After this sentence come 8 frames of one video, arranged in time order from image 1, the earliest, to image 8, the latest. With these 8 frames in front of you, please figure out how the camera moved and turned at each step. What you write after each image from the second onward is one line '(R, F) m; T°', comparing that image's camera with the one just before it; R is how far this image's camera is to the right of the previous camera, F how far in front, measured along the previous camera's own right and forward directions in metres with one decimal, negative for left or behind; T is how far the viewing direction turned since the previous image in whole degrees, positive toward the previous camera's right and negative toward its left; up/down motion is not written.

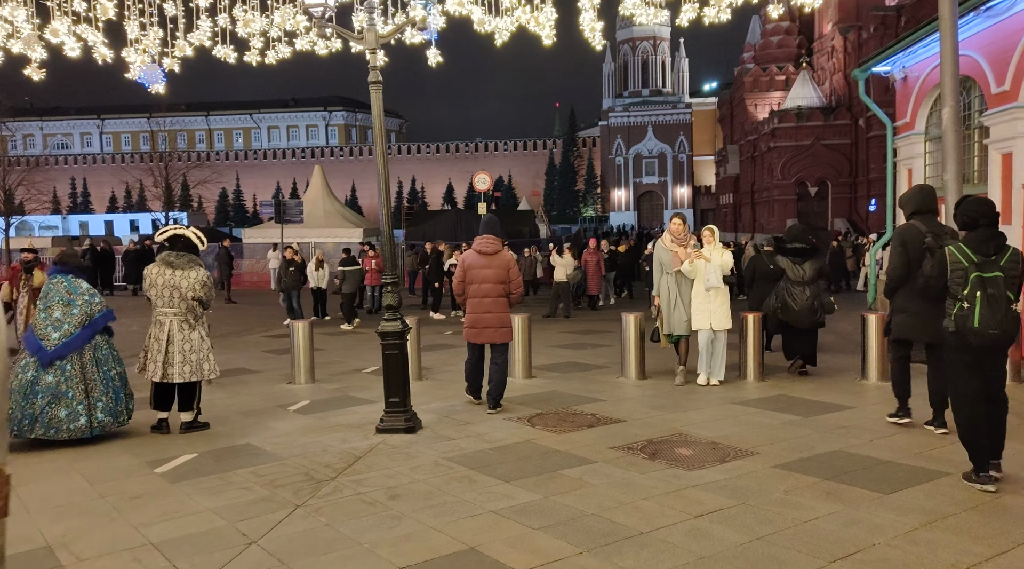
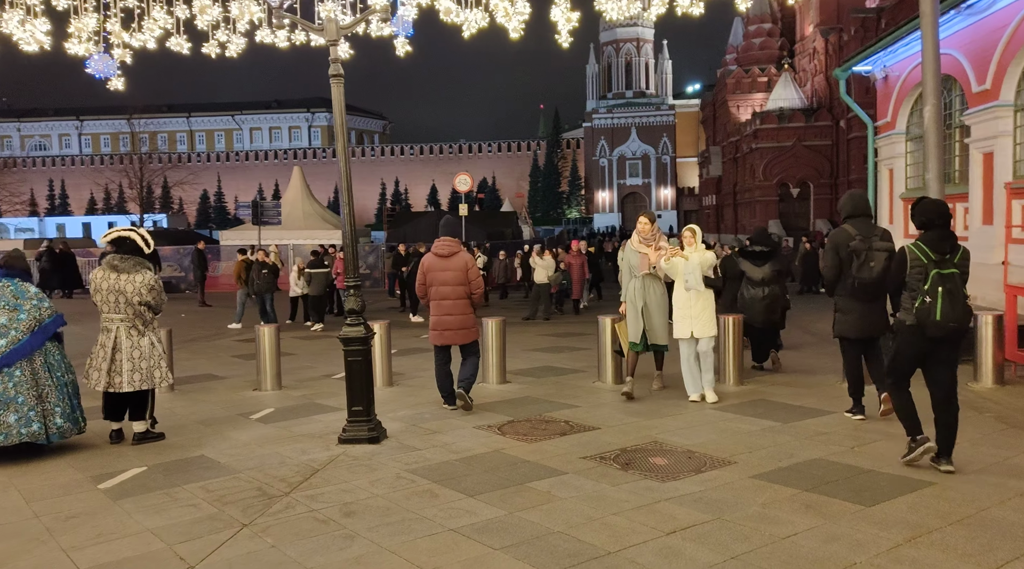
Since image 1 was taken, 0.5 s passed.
(+0.1, +0.3) m; +1°
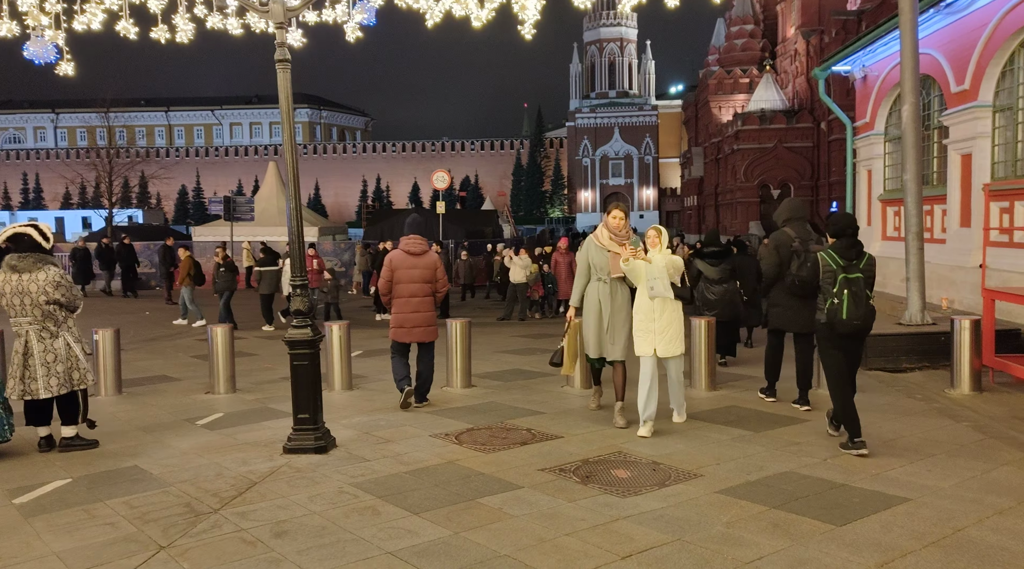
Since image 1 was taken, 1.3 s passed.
(+0.2, +0.4) m; +1°
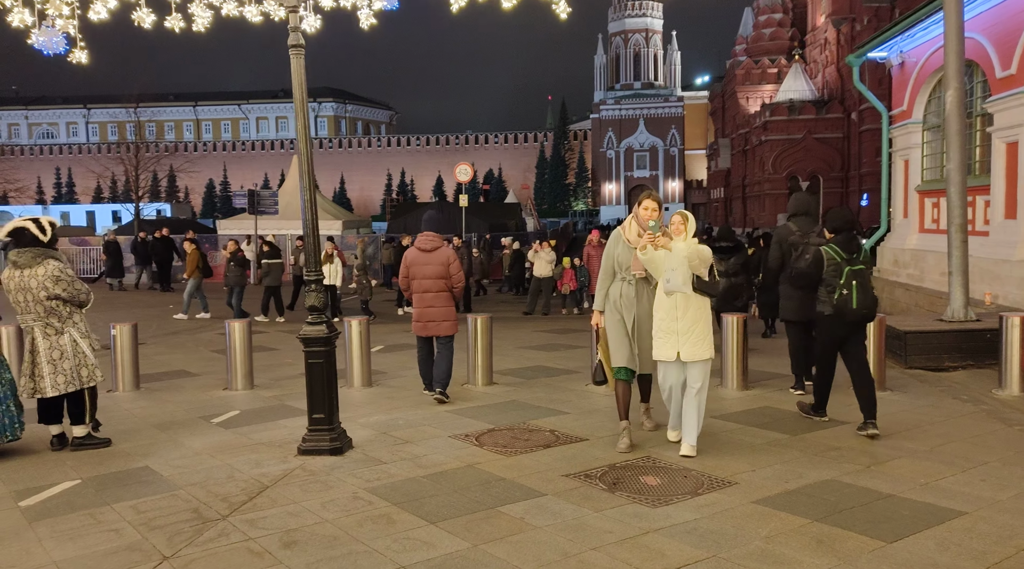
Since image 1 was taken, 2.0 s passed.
(0.0, +0.4) m; -2°
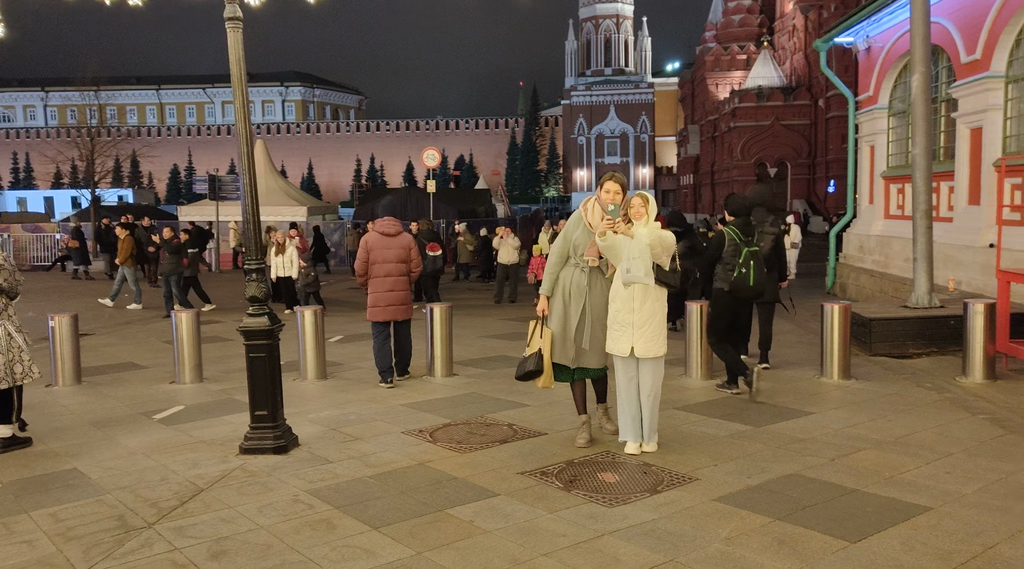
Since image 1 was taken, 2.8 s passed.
(+0.1, +0.3) m; +2°
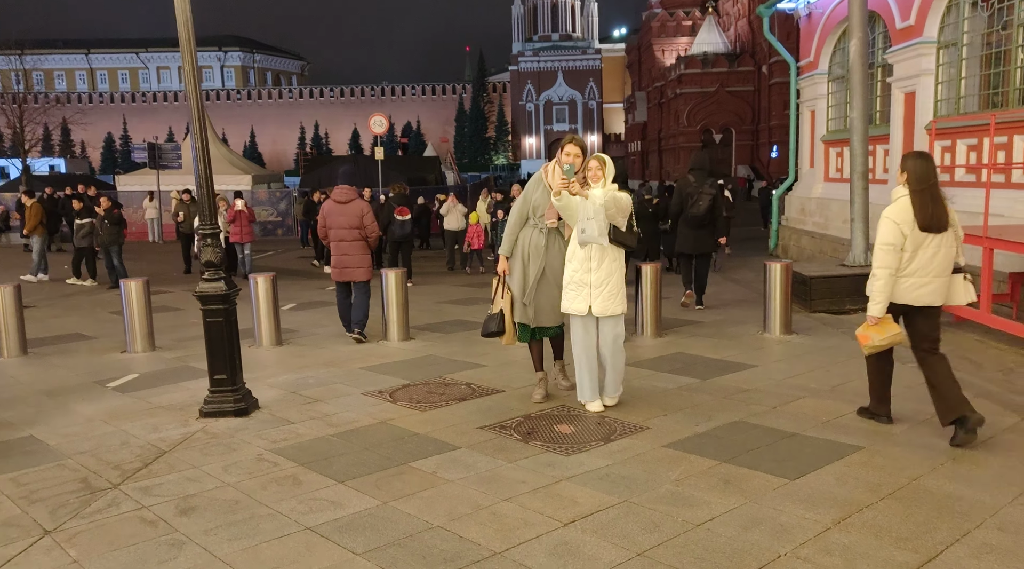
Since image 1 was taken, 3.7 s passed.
(0.0, -0.2) m; +3°
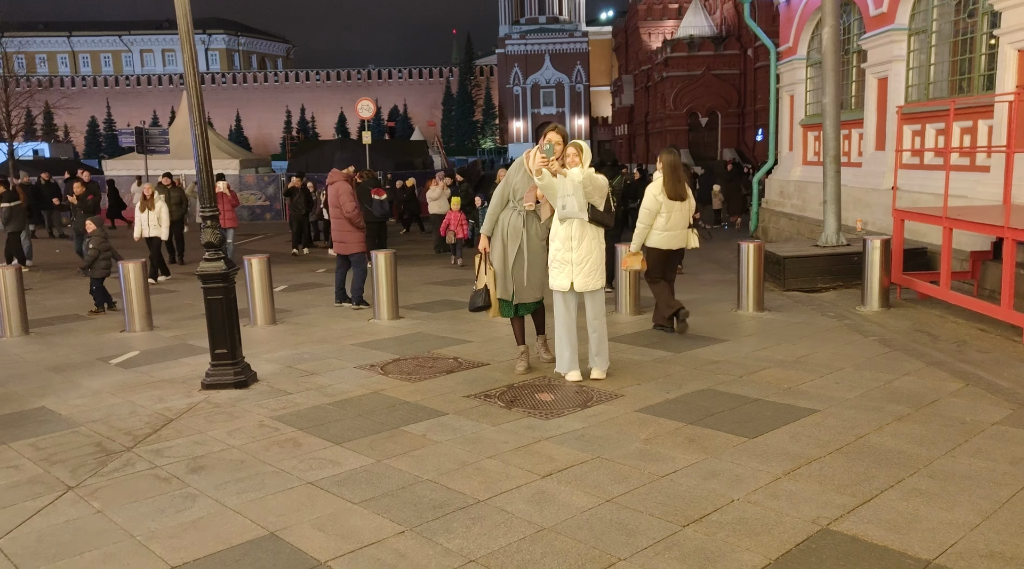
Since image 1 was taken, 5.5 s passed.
(0.0, -0.4) m; +1°
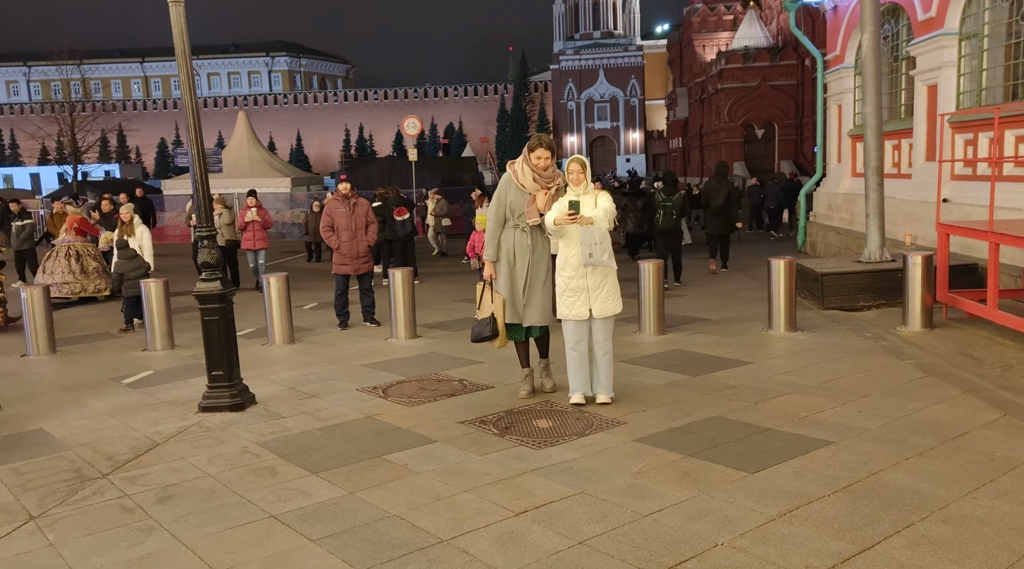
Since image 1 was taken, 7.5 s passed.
(+0.4, +0.3) m; -3°
